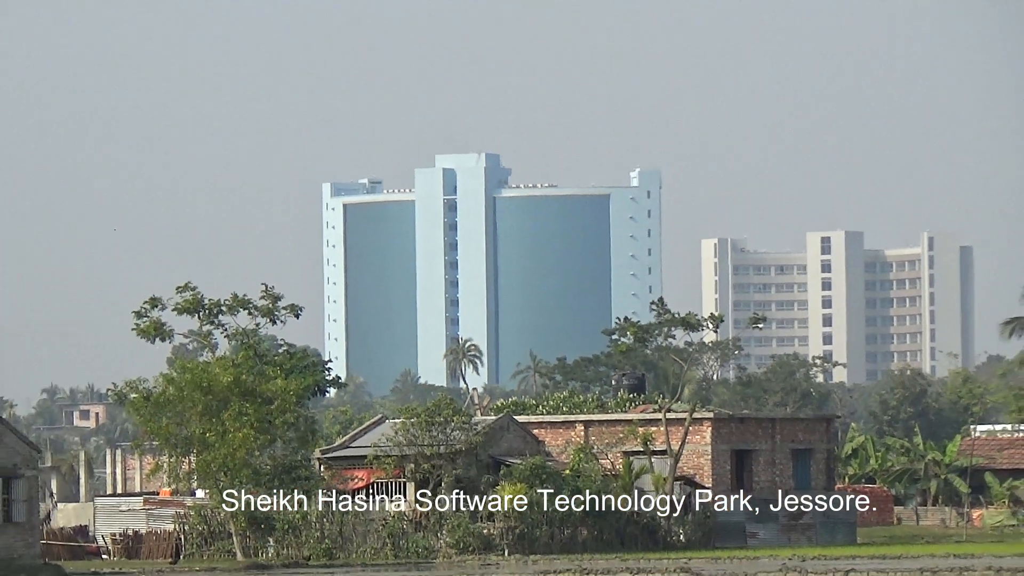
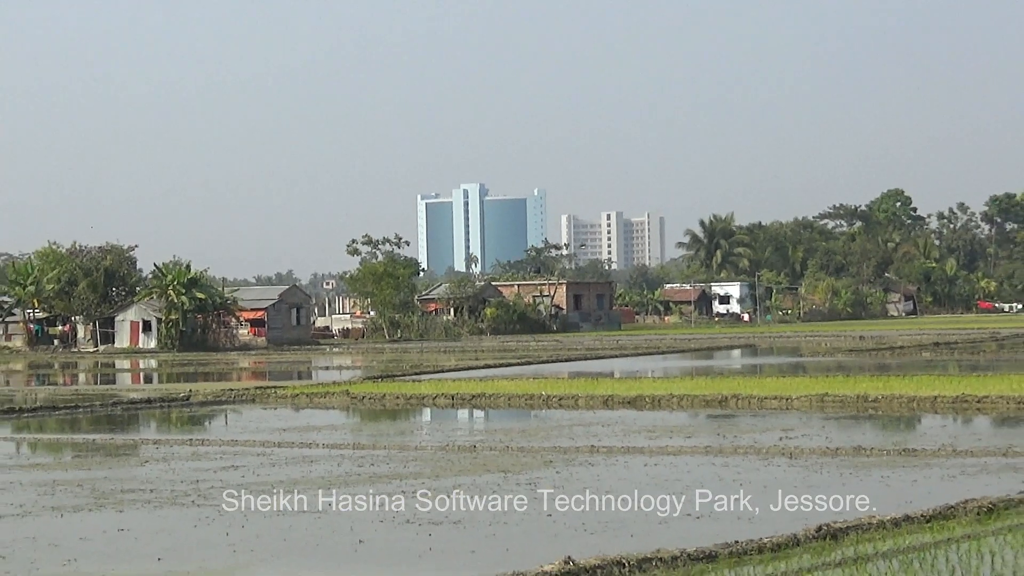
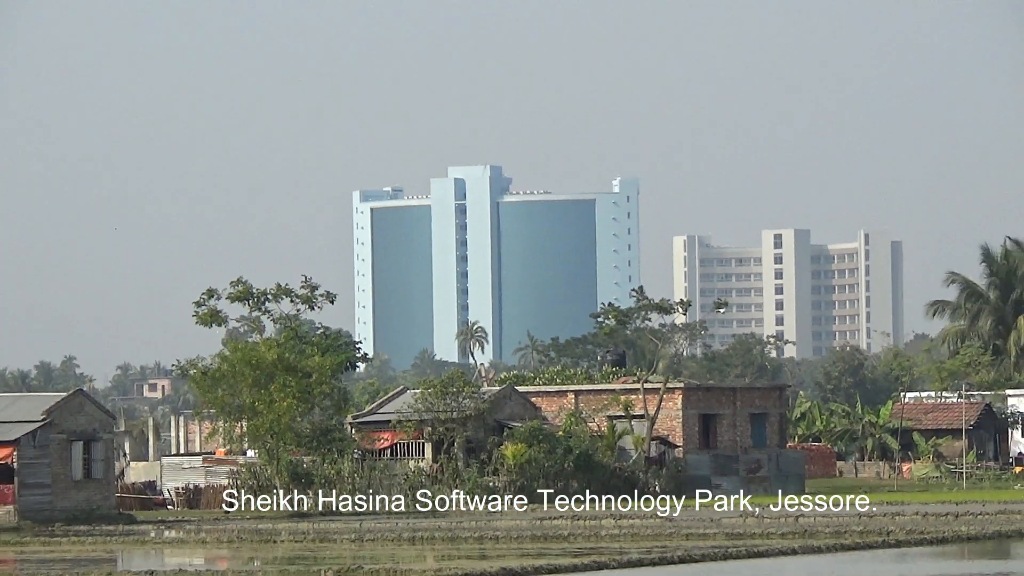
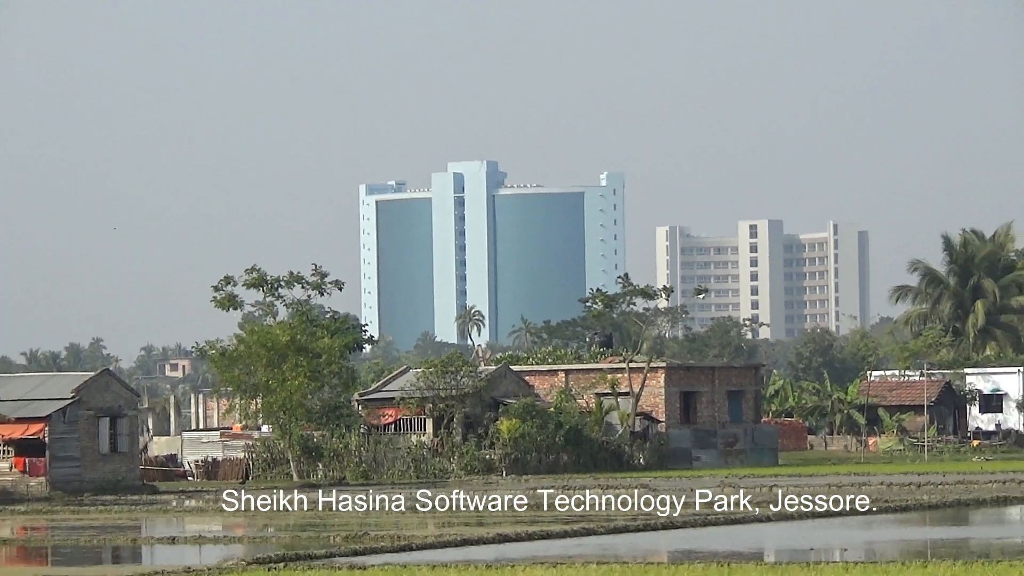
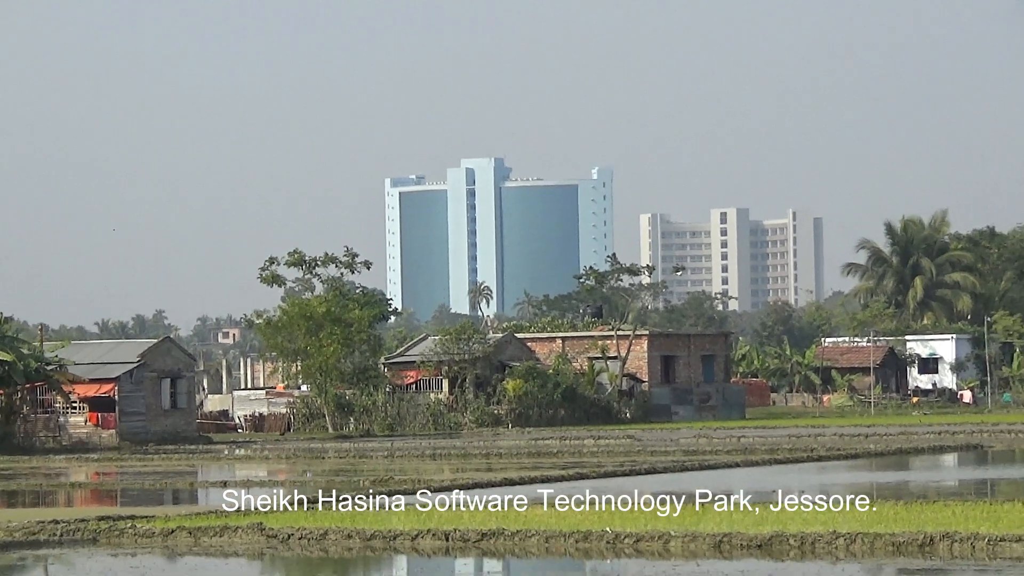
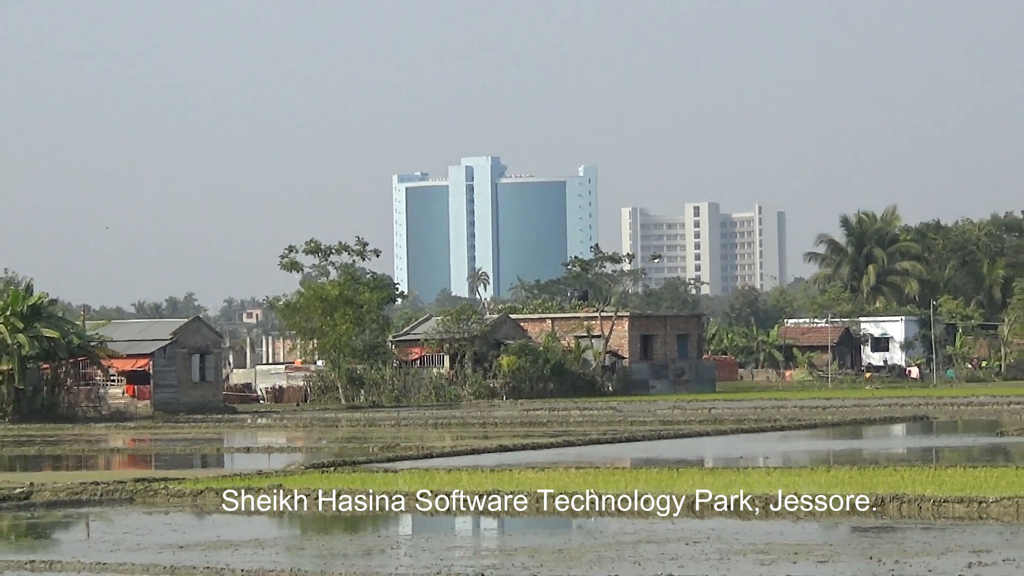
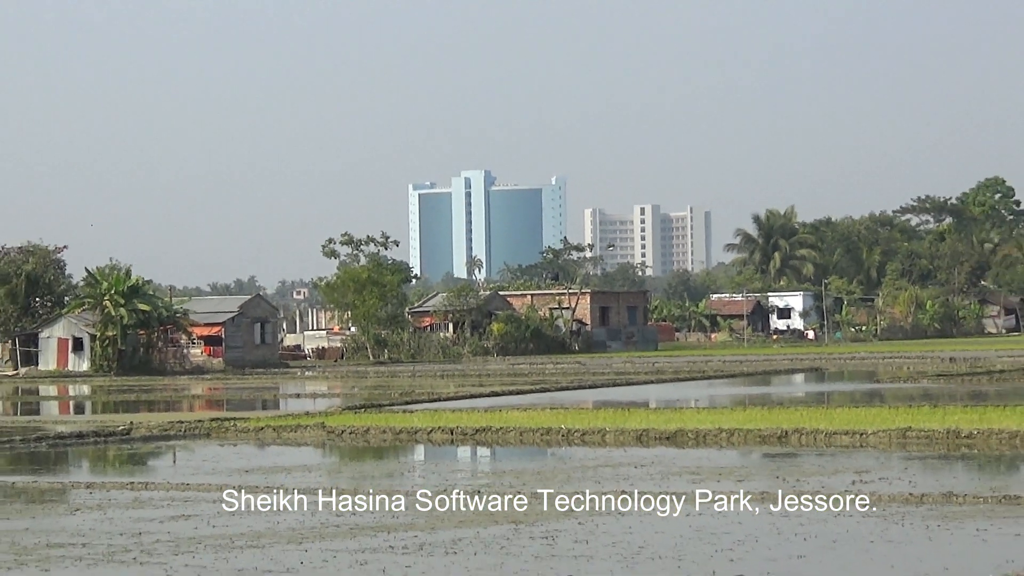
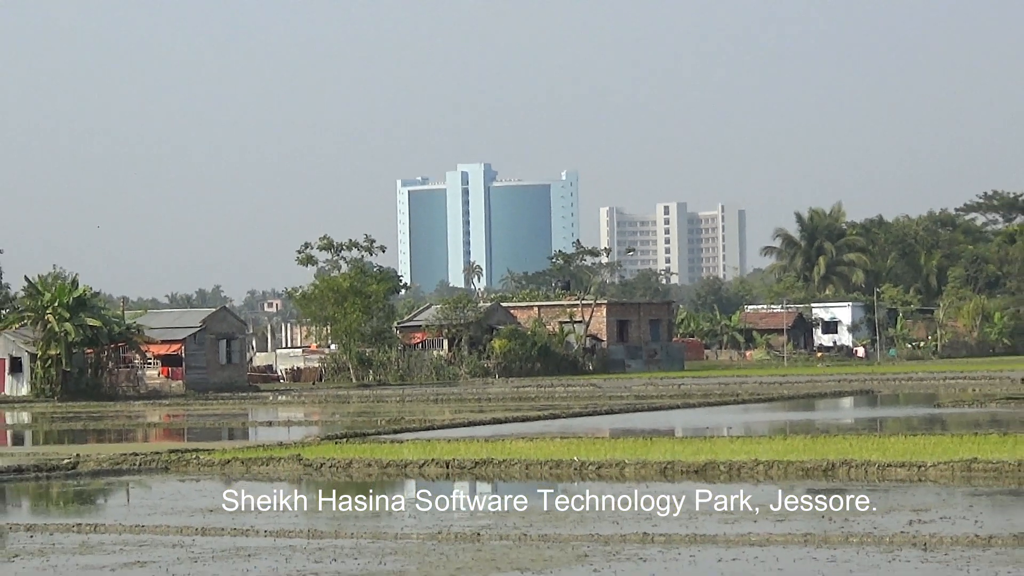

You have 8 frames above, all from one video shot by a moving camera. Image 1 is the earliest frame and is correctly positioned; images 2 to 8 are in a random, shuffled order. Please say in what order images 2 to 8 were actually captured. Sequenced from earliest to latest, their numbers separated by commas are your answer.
3, 4, 5, 6, 8, 7, 2
